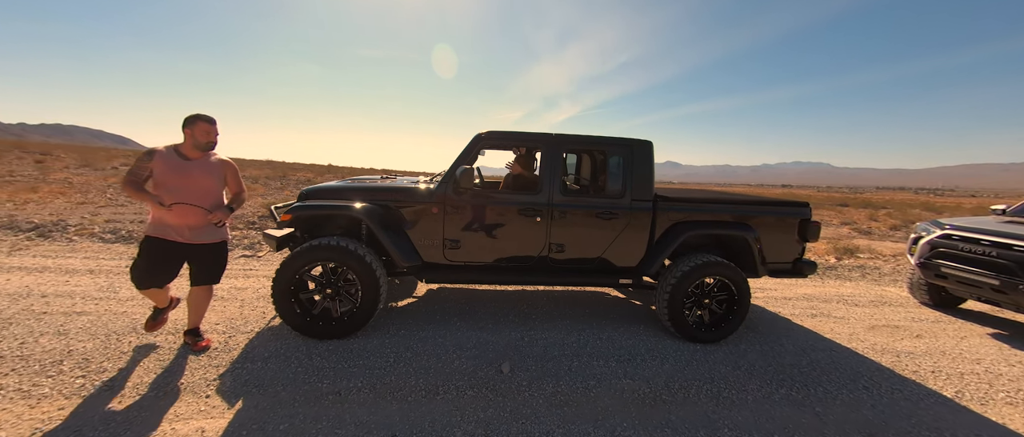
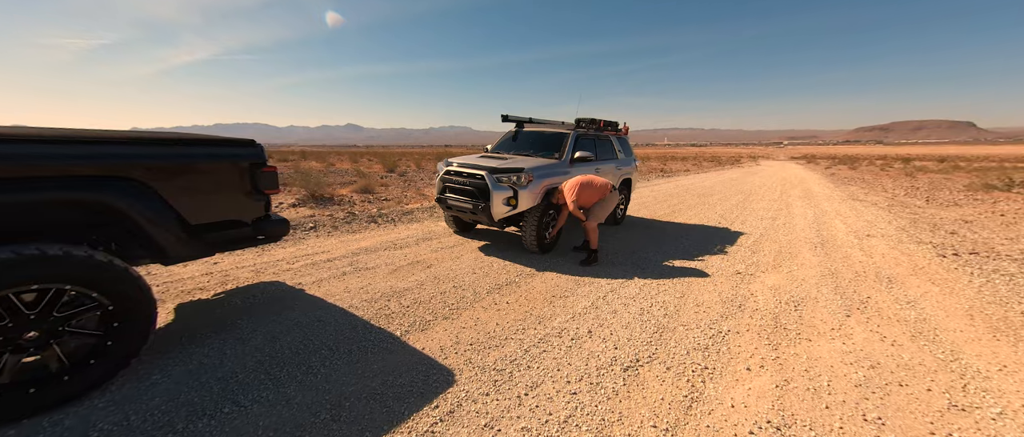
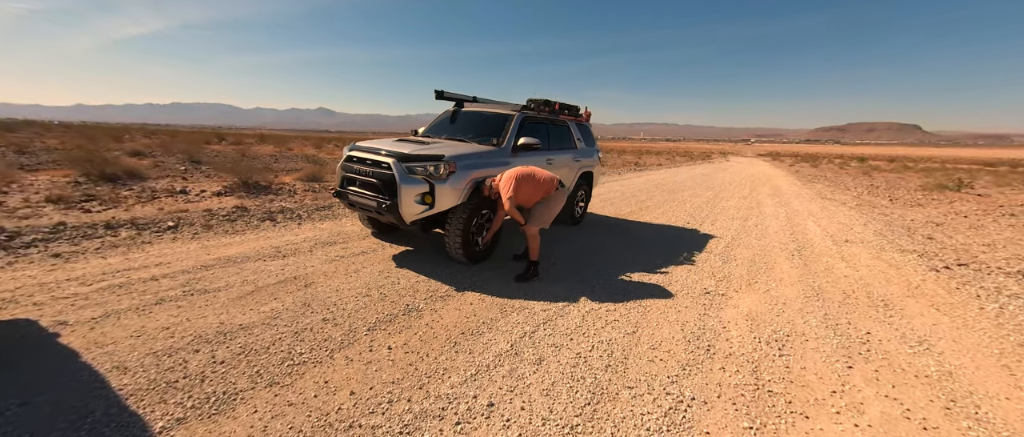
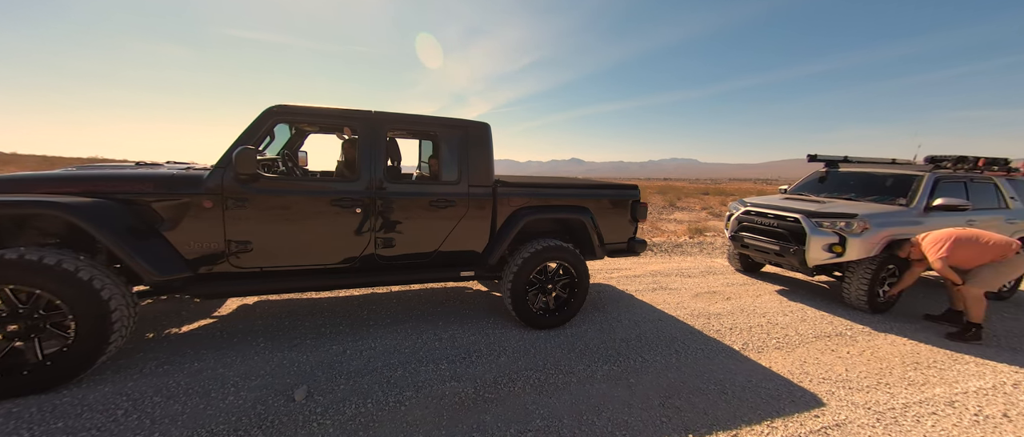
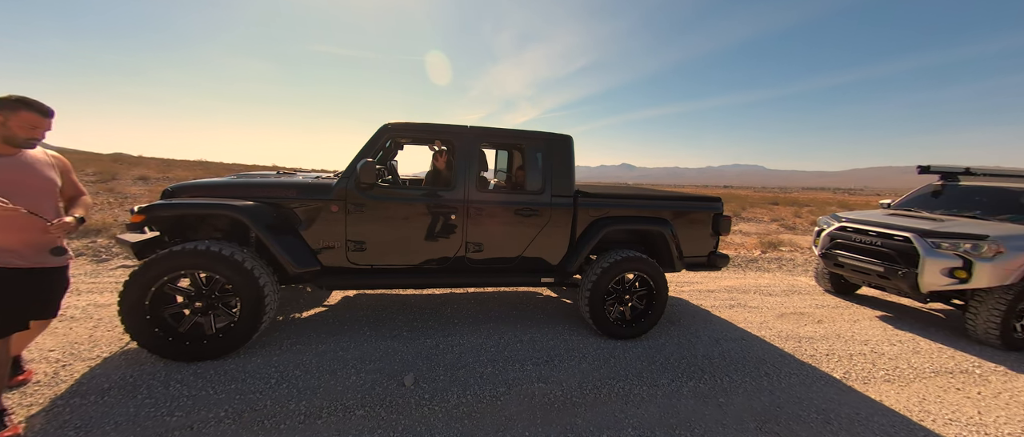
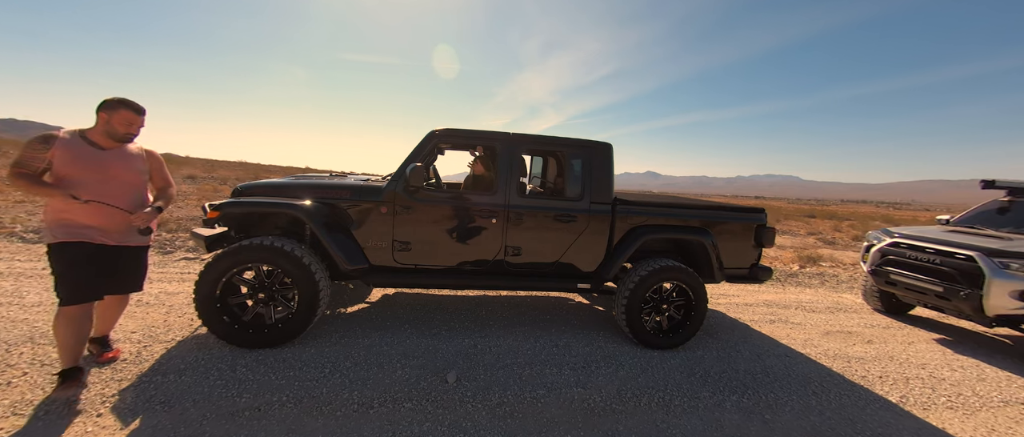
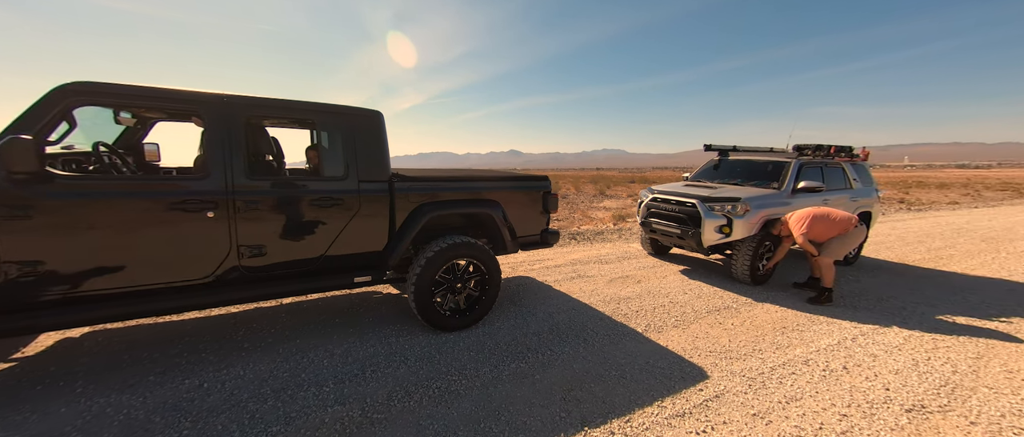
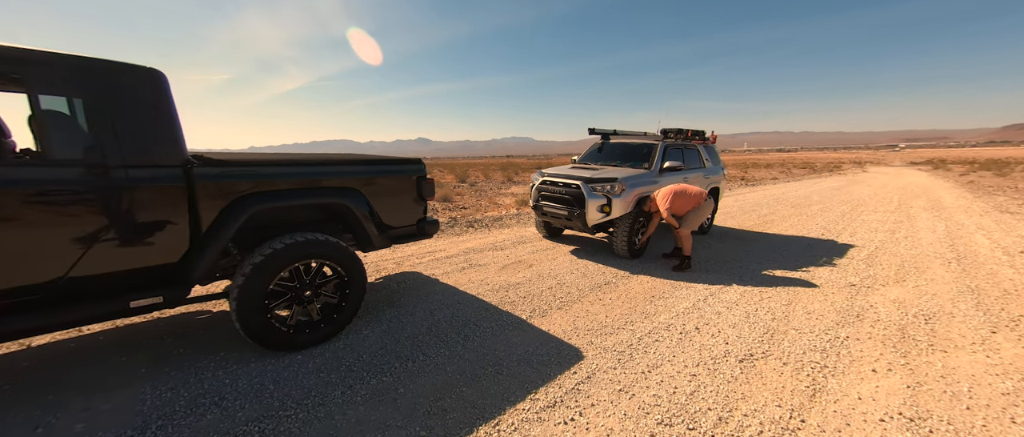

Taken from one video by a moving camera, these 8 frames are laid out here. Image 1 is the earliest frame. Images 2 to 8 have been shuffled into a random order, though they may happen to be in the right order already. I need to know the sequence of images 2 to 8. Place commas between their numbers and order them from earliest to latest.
6, 5, 4, 7, 8, 2, 3
